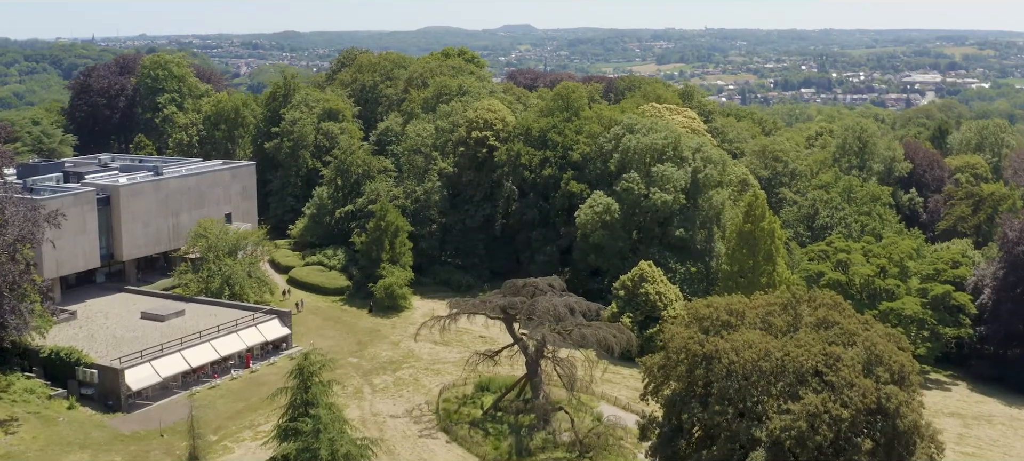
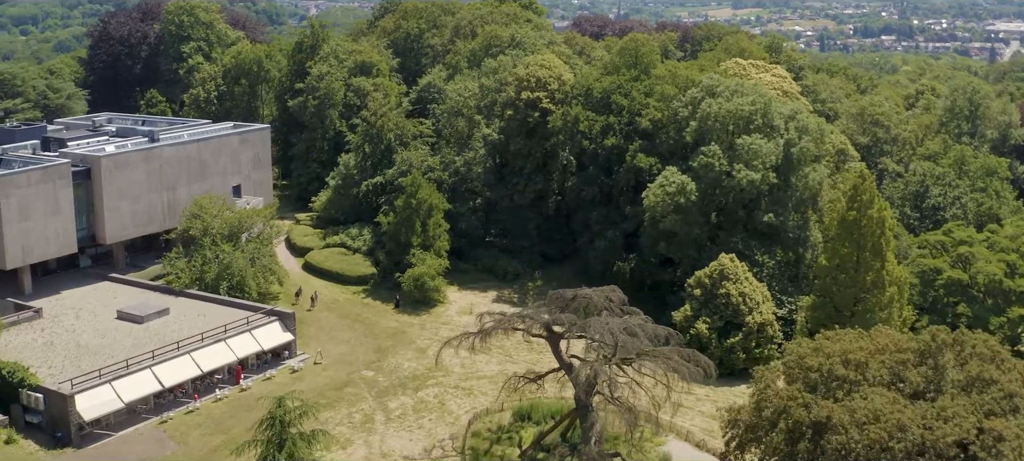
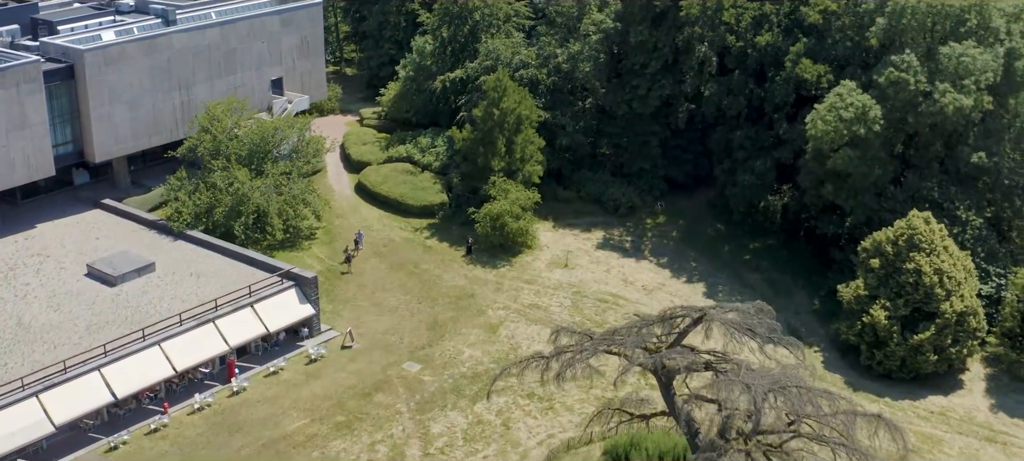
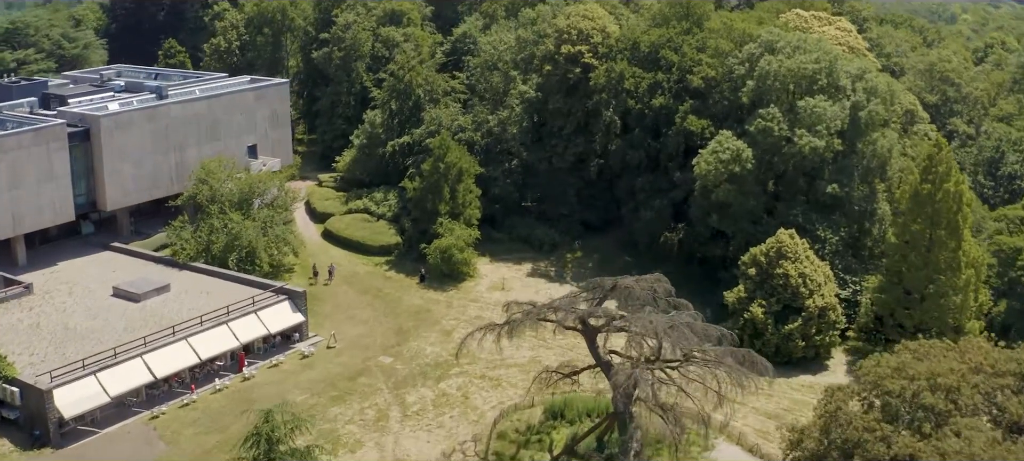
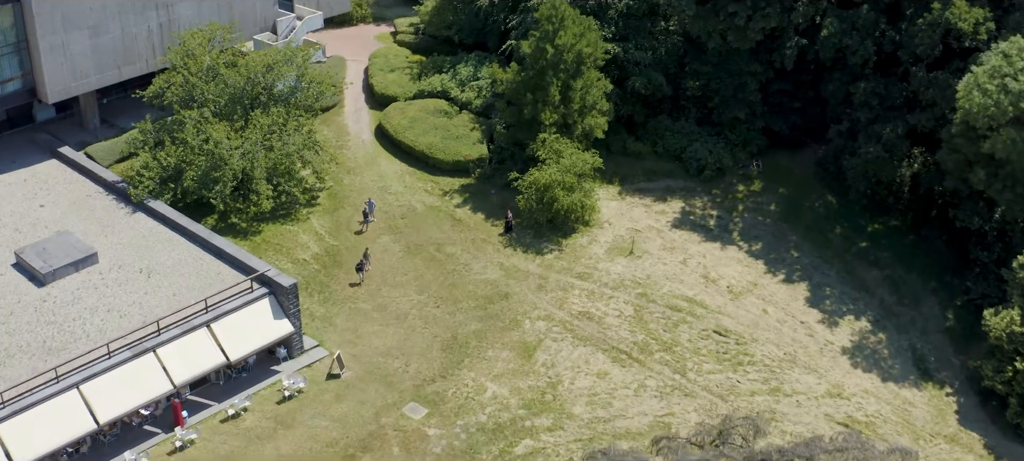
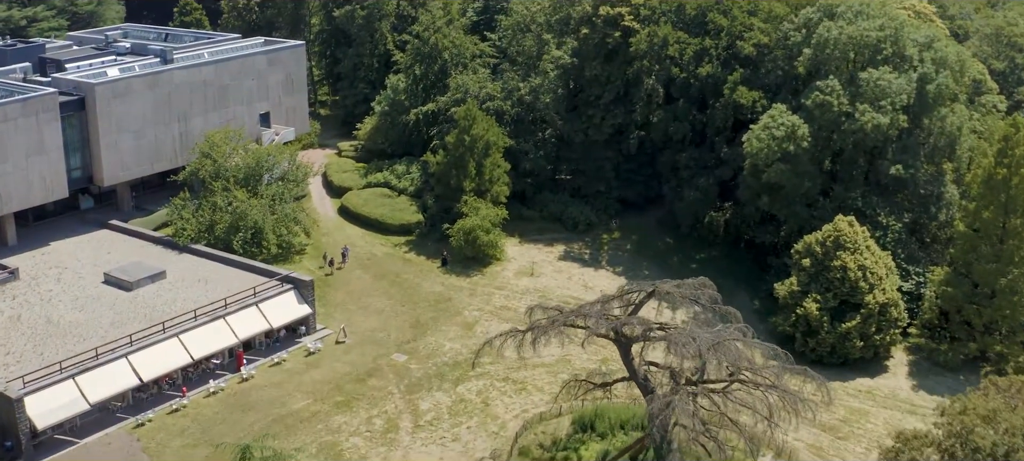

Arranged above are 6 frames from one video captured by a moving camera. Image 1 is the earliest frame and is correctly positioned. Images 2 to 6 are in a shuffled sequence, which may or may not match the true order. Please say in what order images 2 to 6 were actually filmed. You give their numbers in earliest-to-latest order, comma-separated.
2, 4, 6, 3, 5
